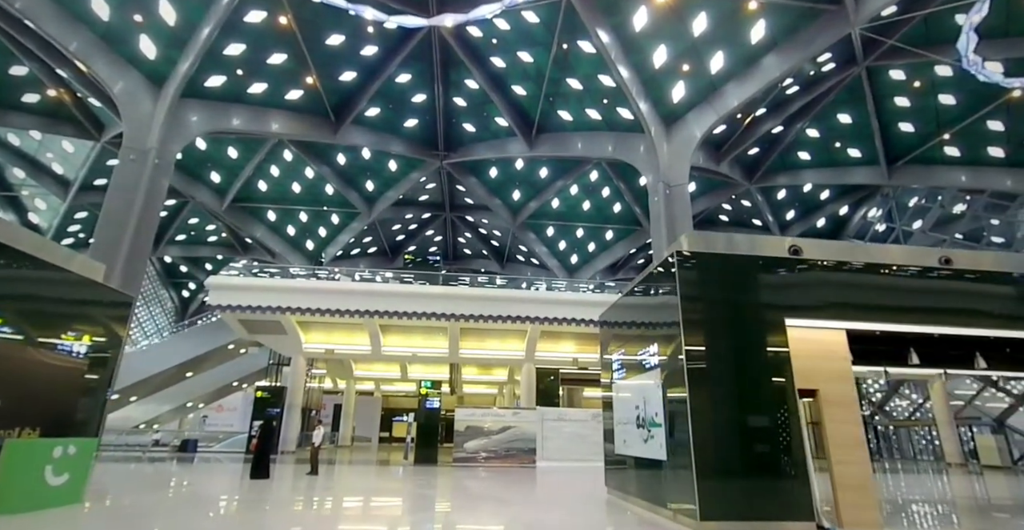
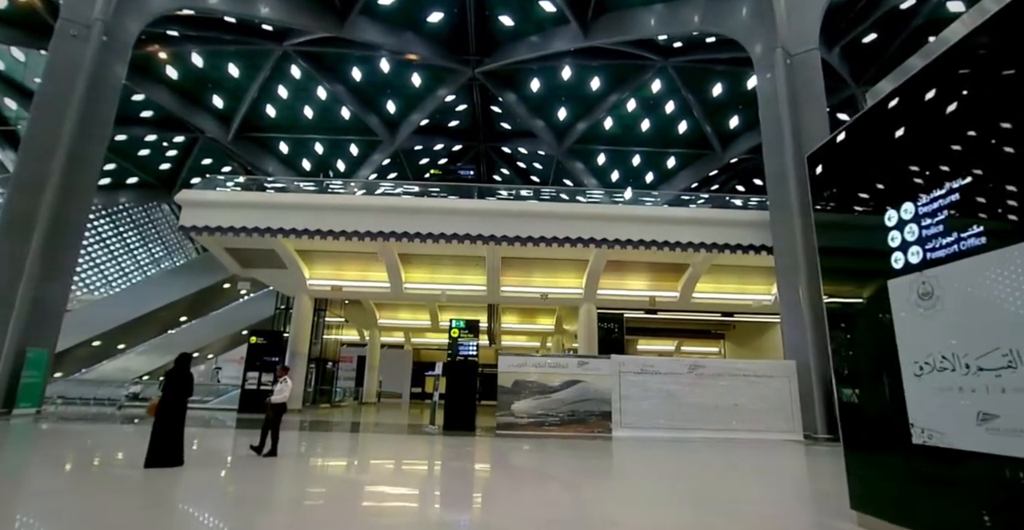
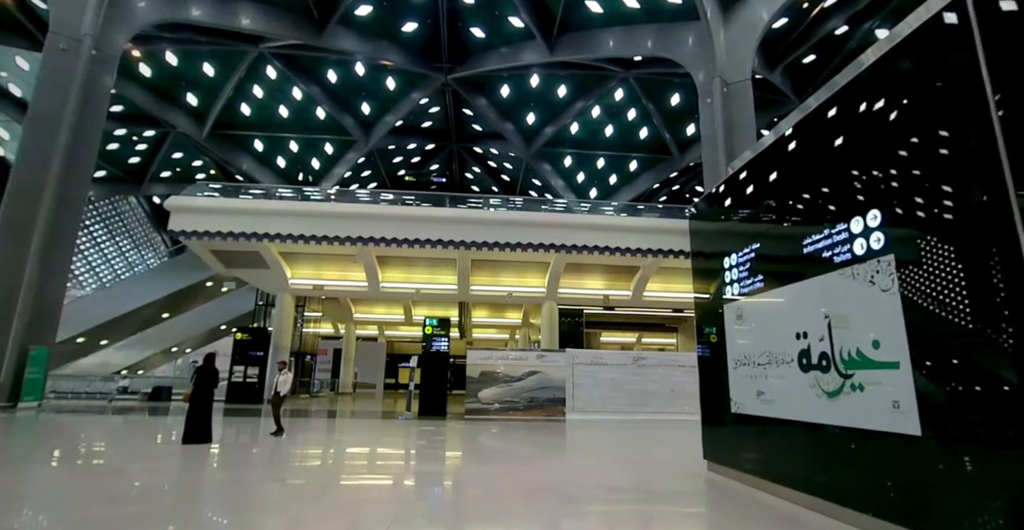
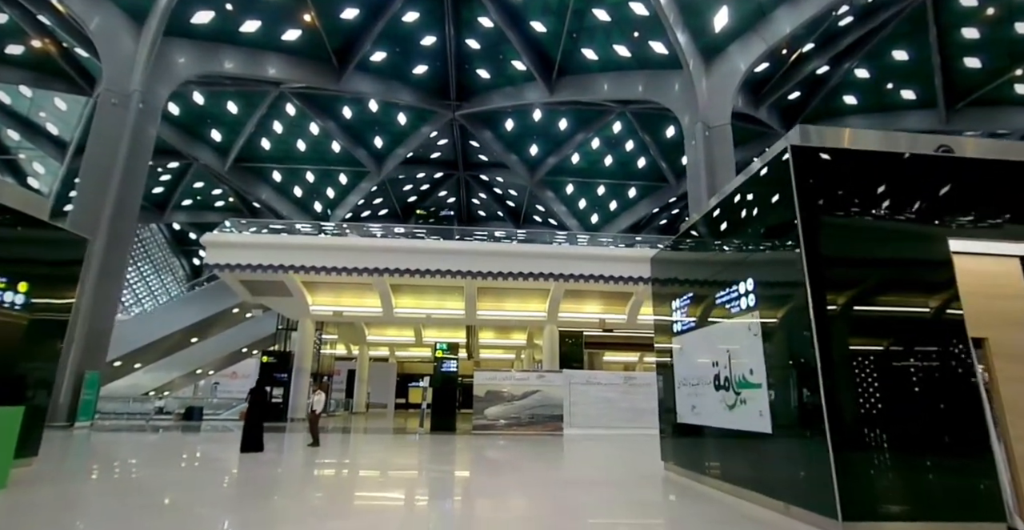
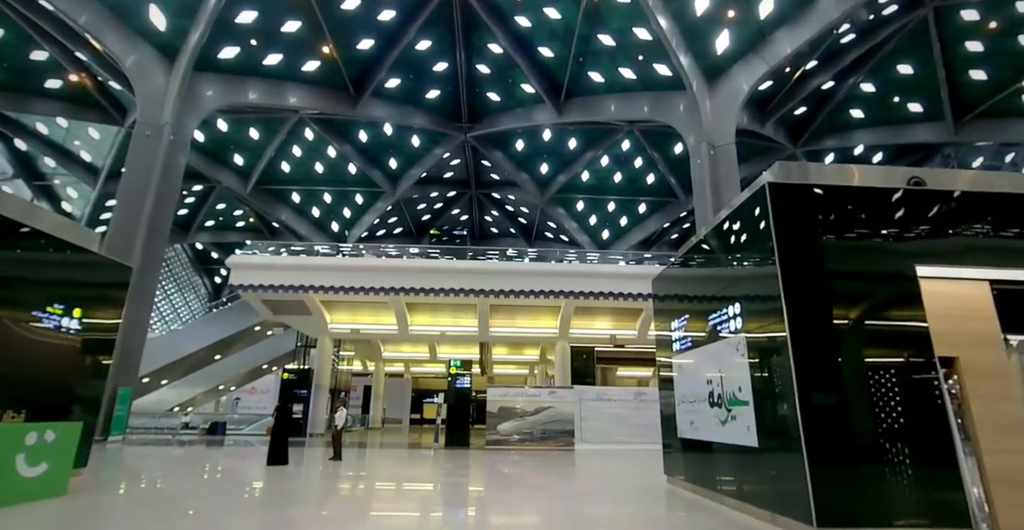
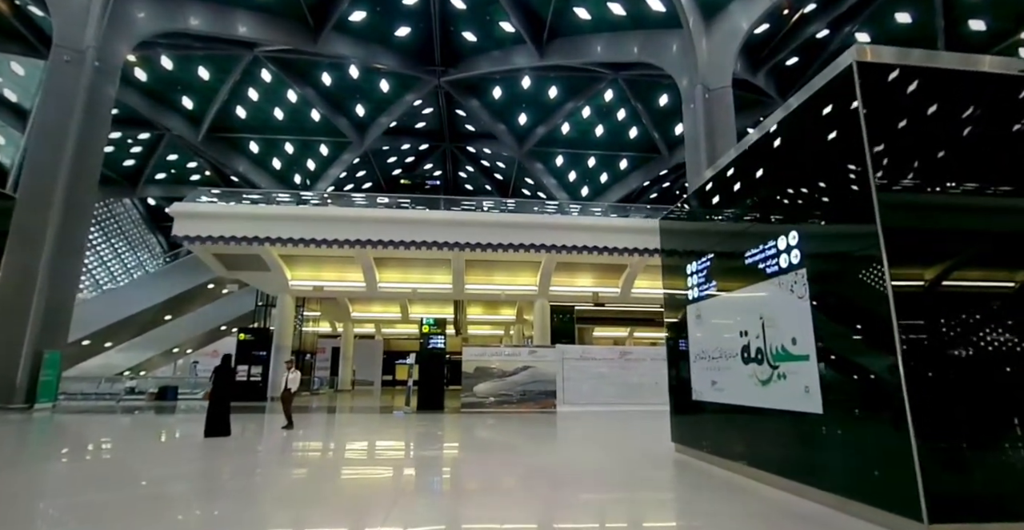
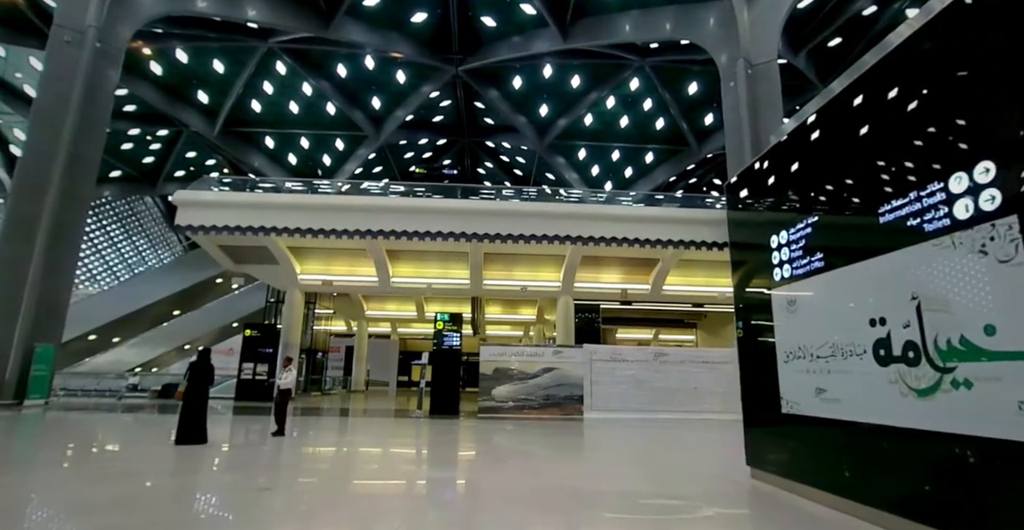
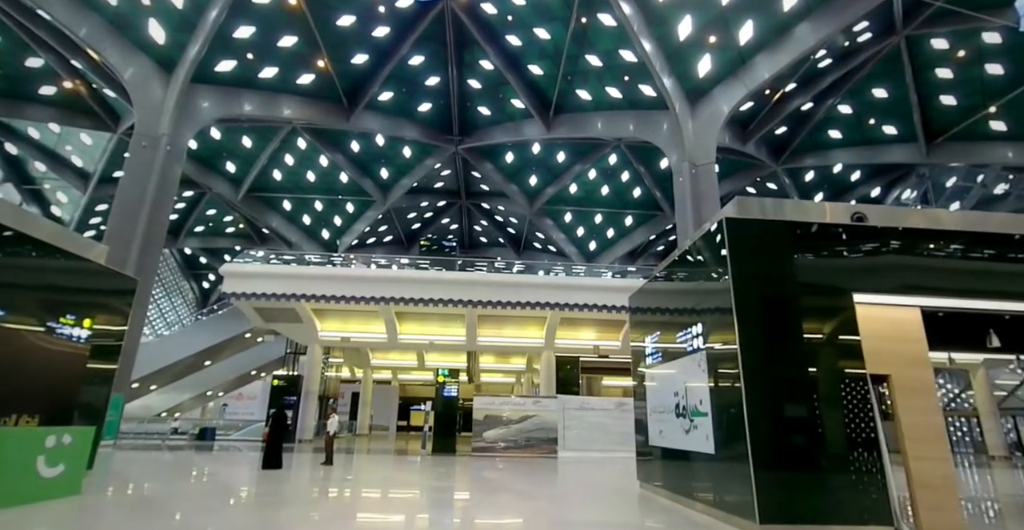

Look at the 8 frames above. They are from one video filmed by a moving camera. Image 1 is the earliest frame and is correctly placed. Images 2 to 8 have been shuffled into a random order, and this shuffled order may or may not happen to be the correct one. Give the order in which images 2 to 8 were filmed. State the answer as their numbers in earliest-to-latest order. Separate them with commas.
8, 5, 4, 6, 3, 7, 2
